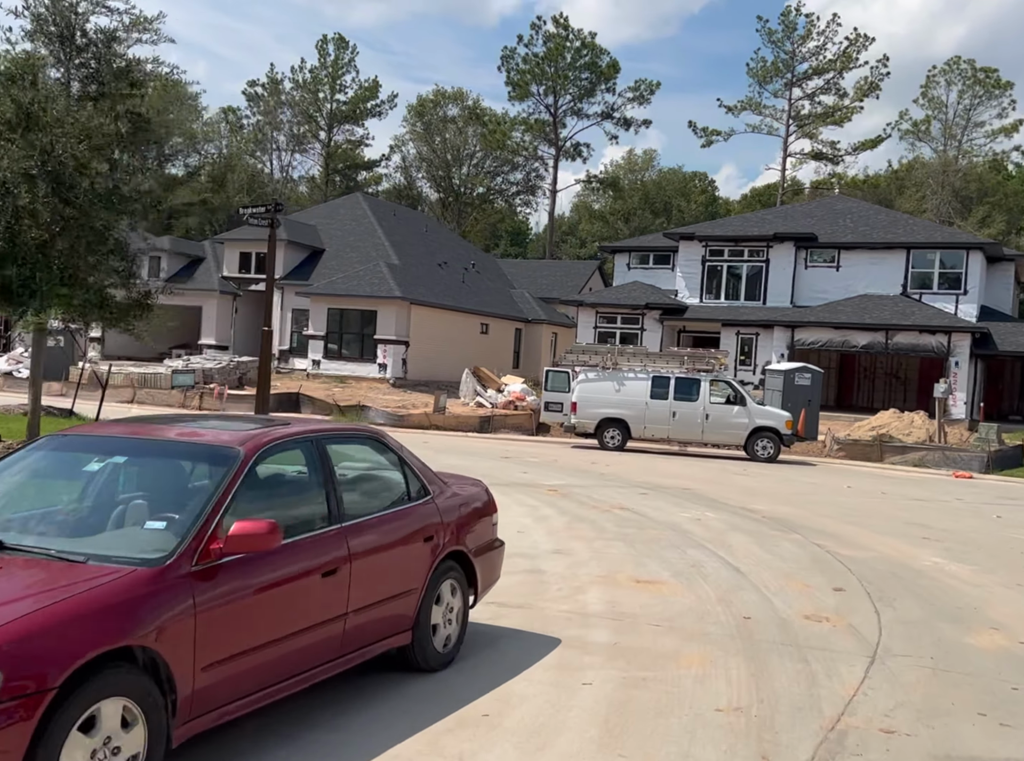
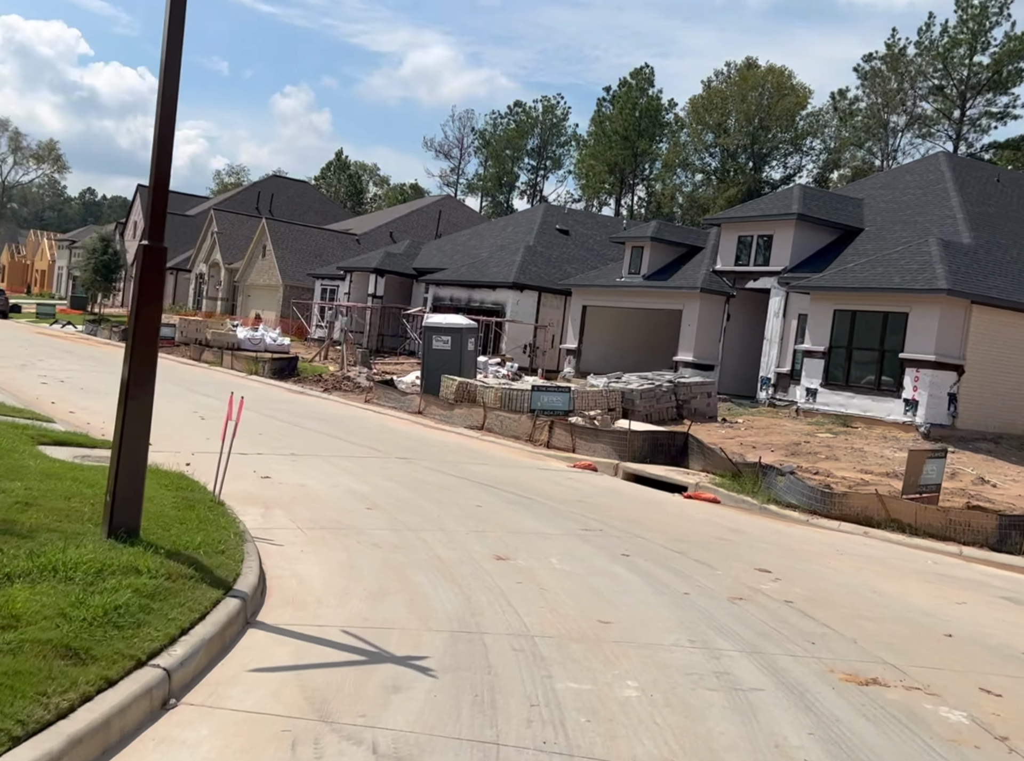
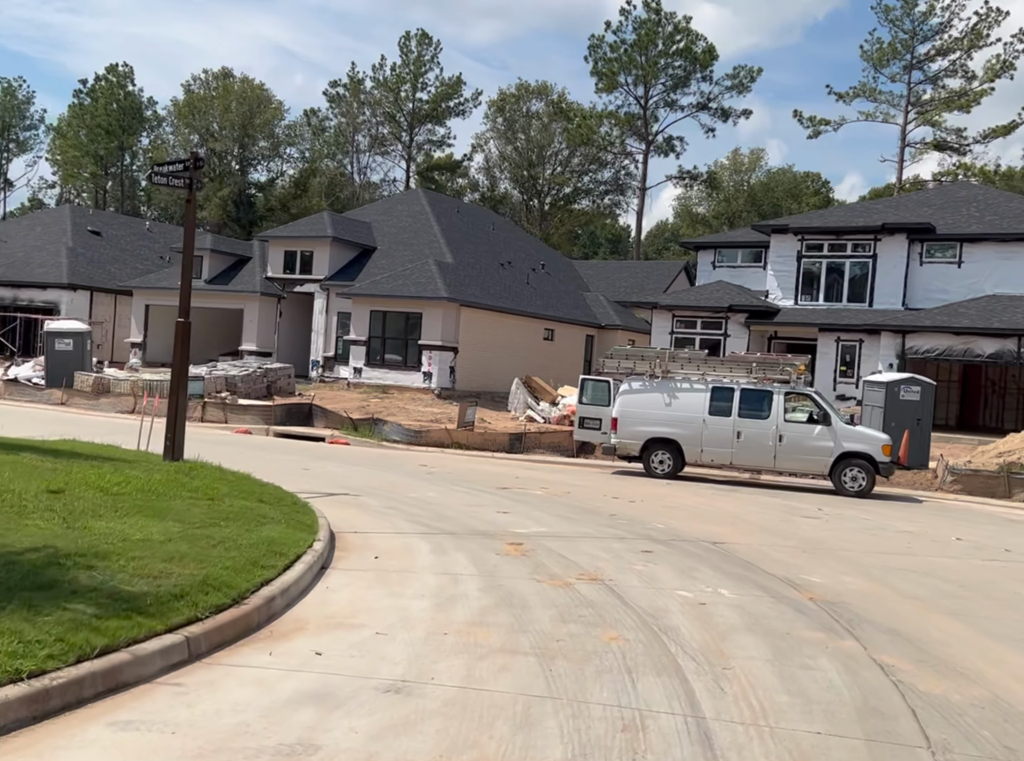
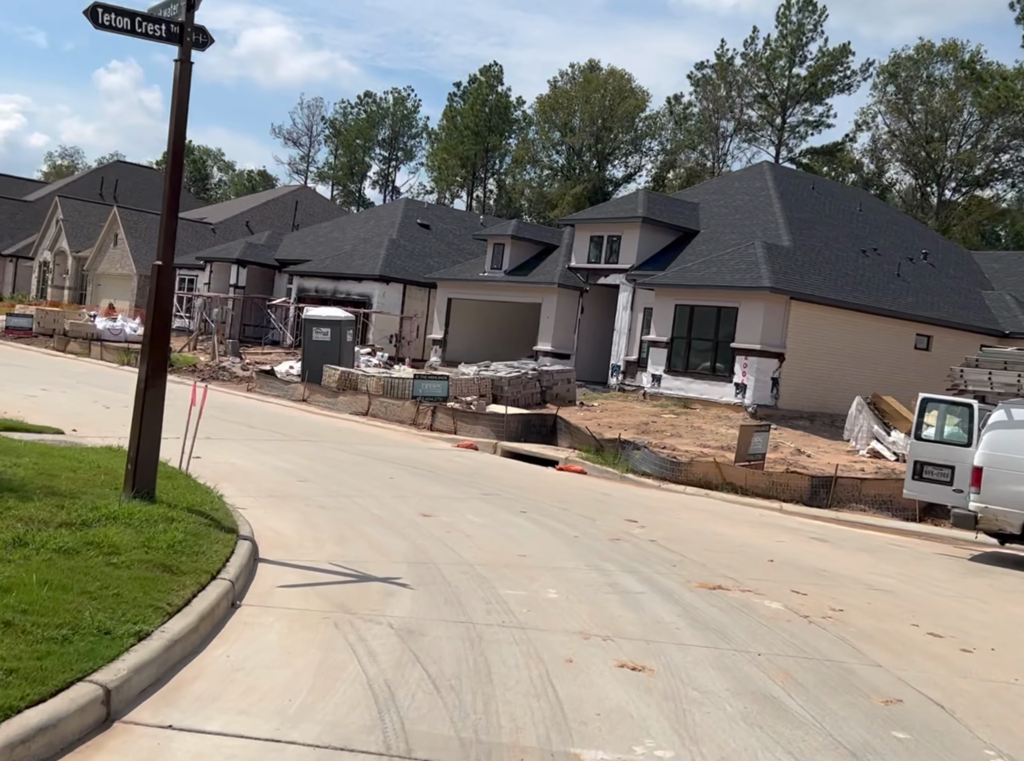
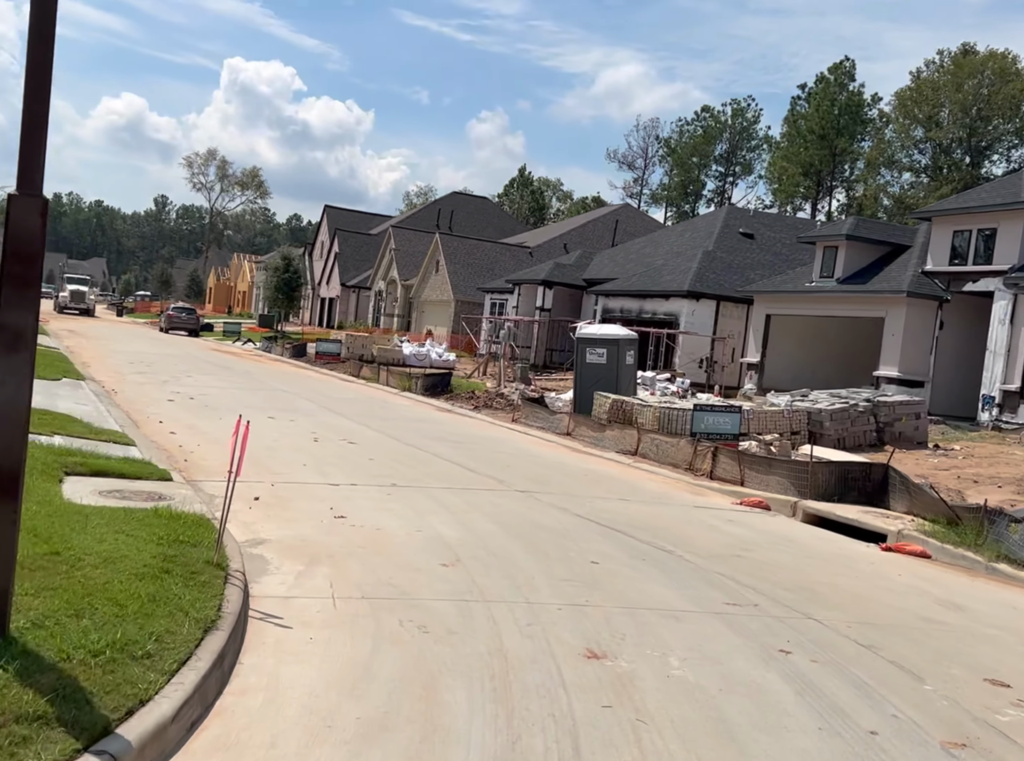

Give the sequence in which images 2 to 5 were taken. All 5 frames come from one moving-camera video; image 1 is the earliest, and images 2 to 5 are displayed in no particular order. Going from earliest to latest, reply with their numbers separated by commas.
3, 4, 2, 5
